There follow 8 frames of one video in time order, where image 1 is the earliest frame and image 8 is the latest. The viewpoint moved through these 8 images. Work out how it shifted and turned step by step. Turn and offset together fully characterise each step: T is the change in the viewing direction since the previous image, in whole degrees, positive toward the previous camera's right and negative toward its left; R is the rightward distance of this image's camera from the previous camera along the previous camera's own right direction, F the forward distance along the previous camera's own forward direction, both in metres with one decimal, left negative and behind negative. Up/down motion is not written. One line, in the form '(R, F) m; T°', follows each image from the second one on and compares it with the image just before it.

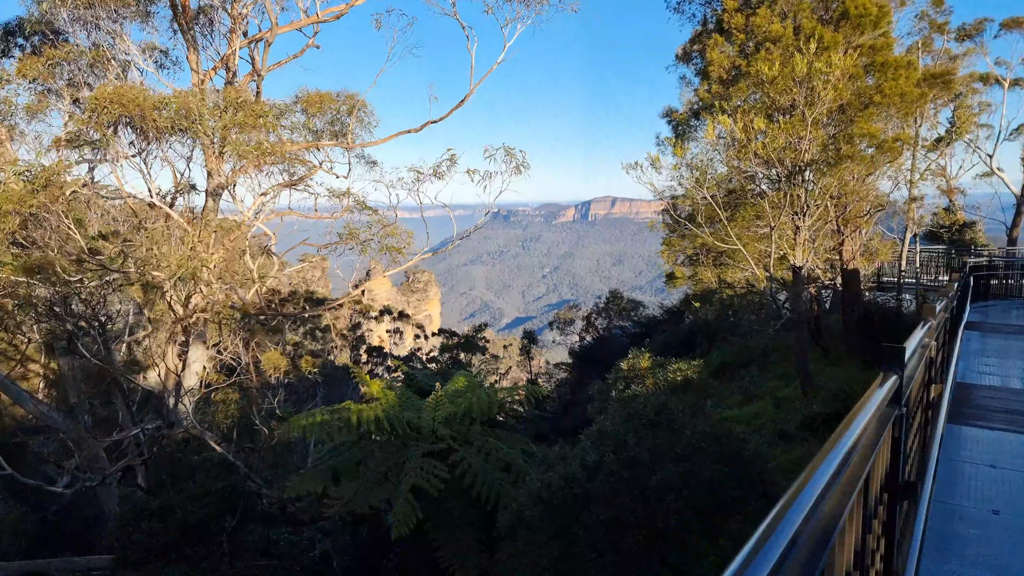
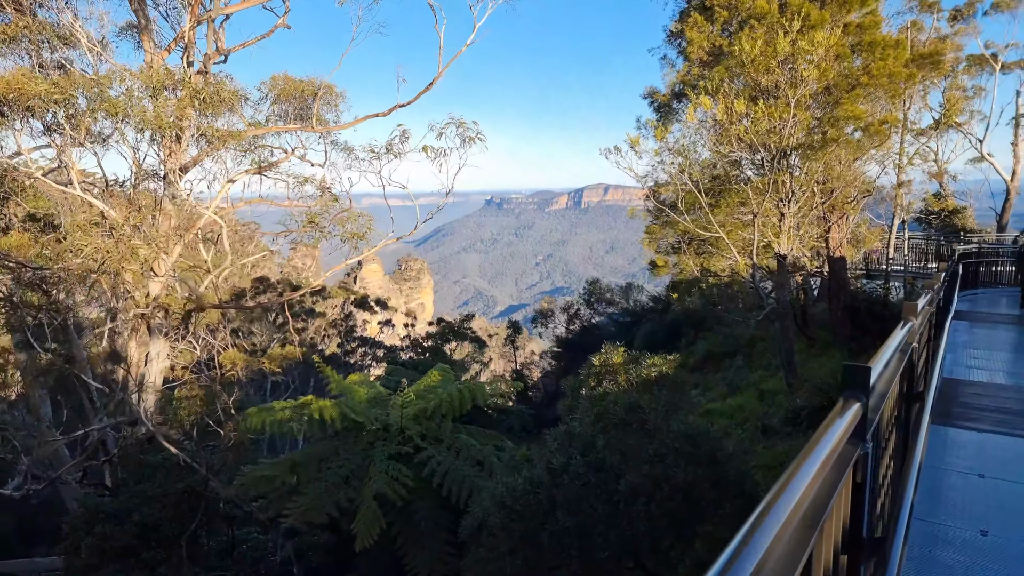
(+0.3, +0.4) m; +1°
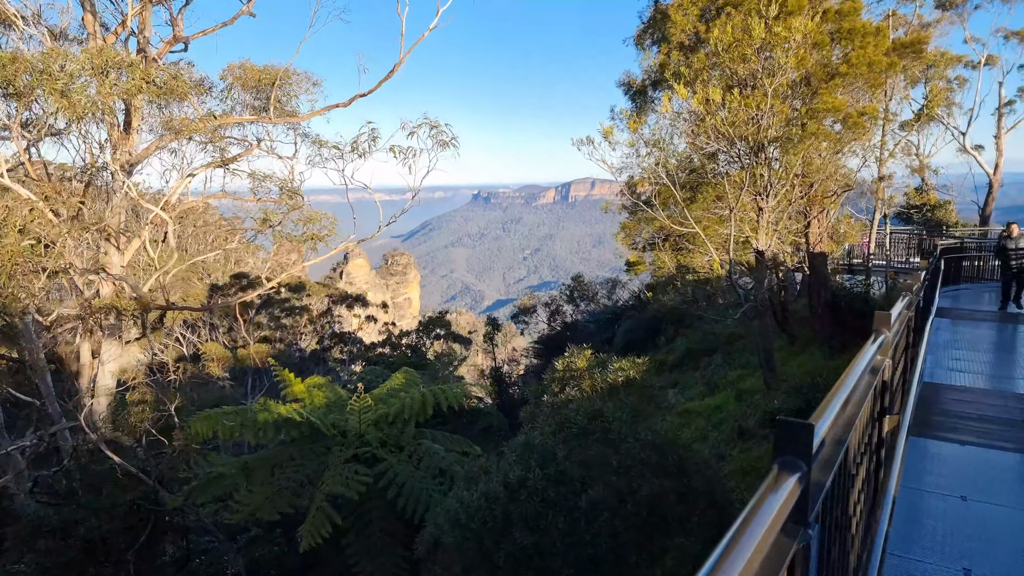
(+0.3, +0.4) m; +1°
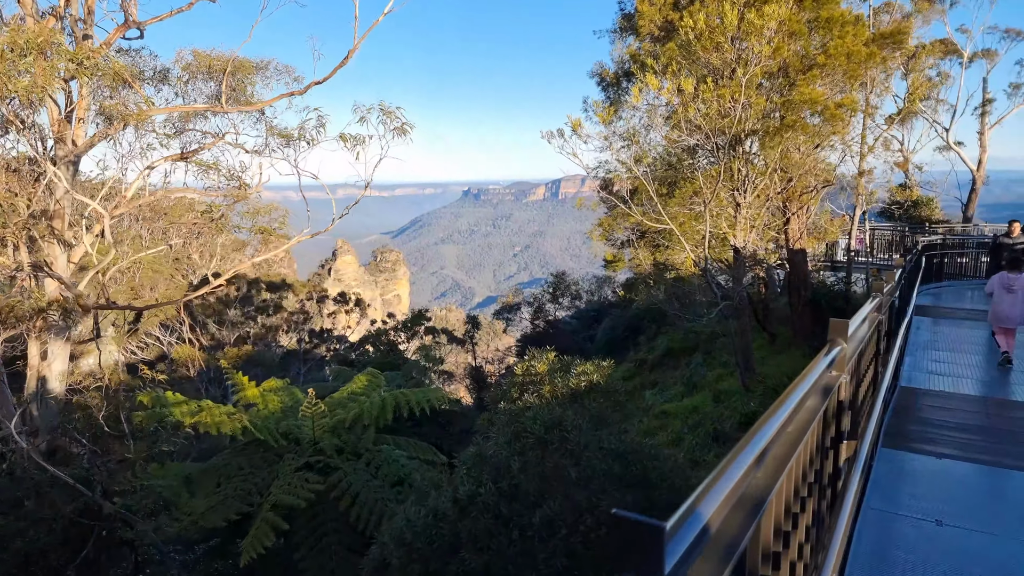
(+0.3, +0.4) m; +1°
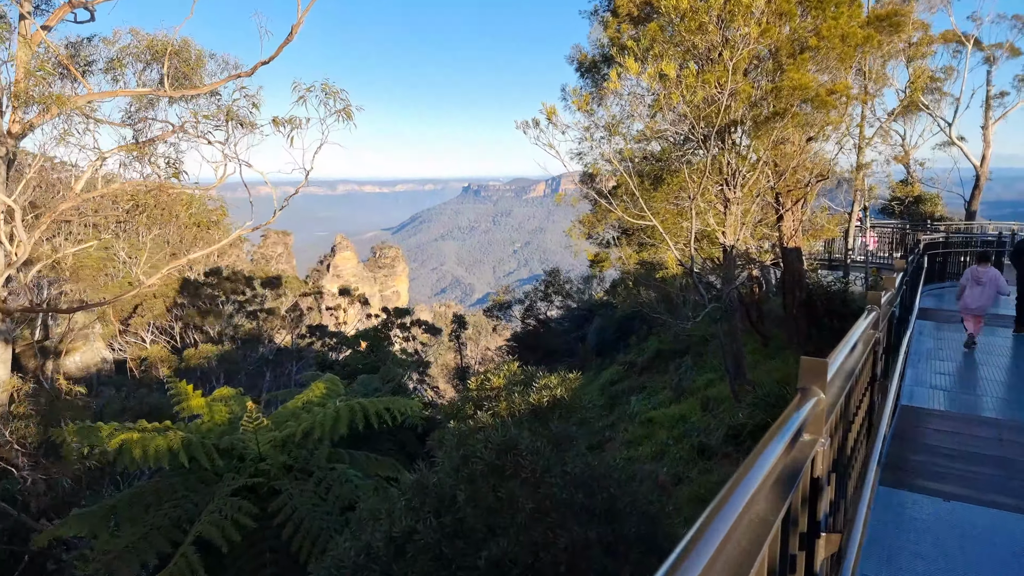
(+0.4, +0.6) m; 0°
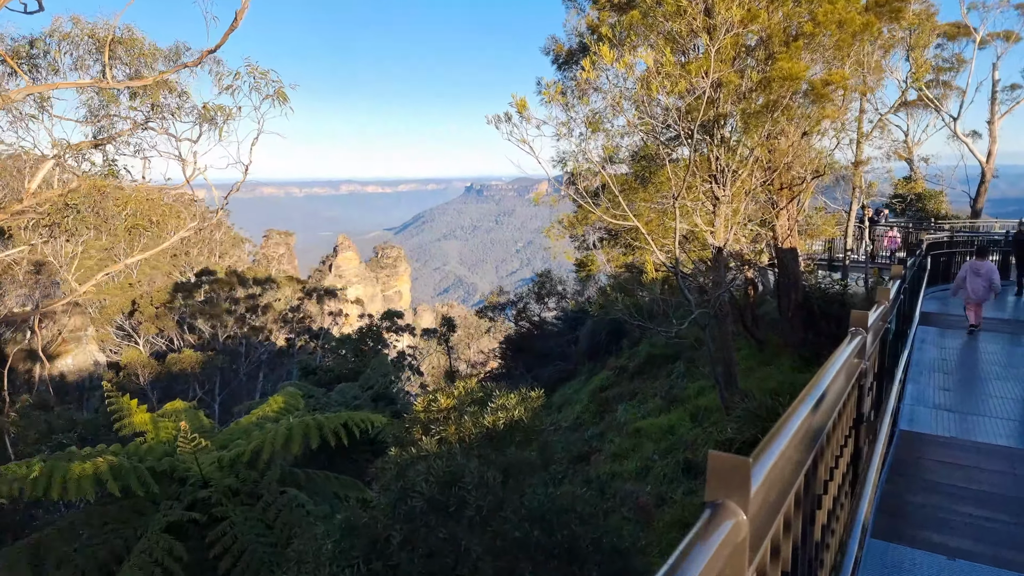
(+0.4, +0.5) m; 0°
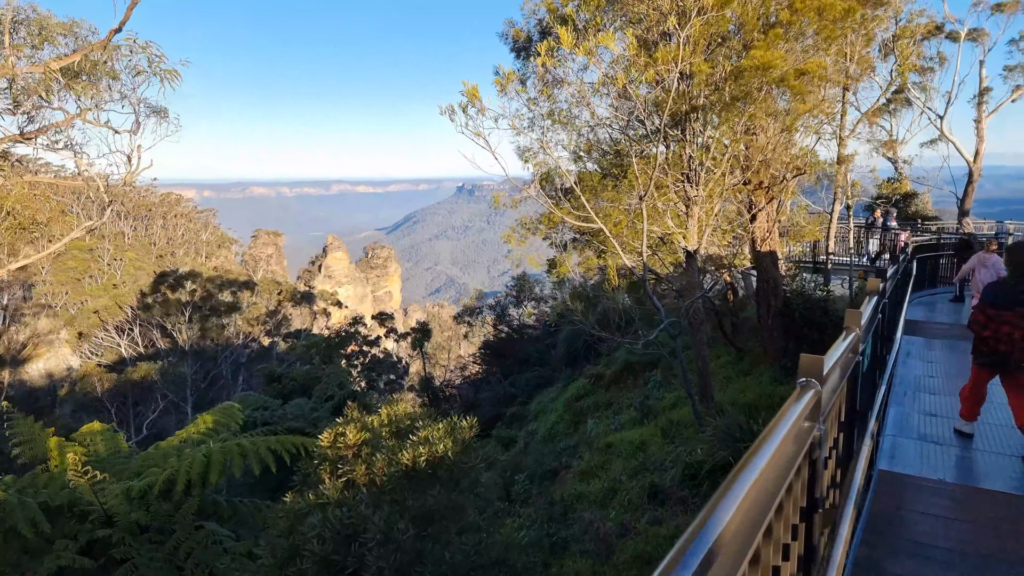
(+0.4, +0.6) m; +1°
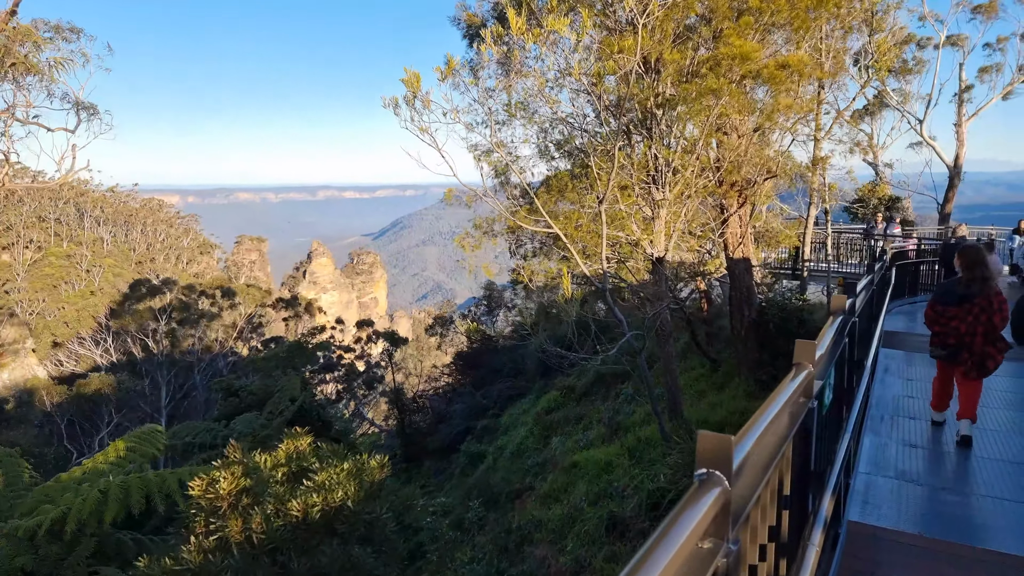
(+0.4, +0.6) m; +1°
